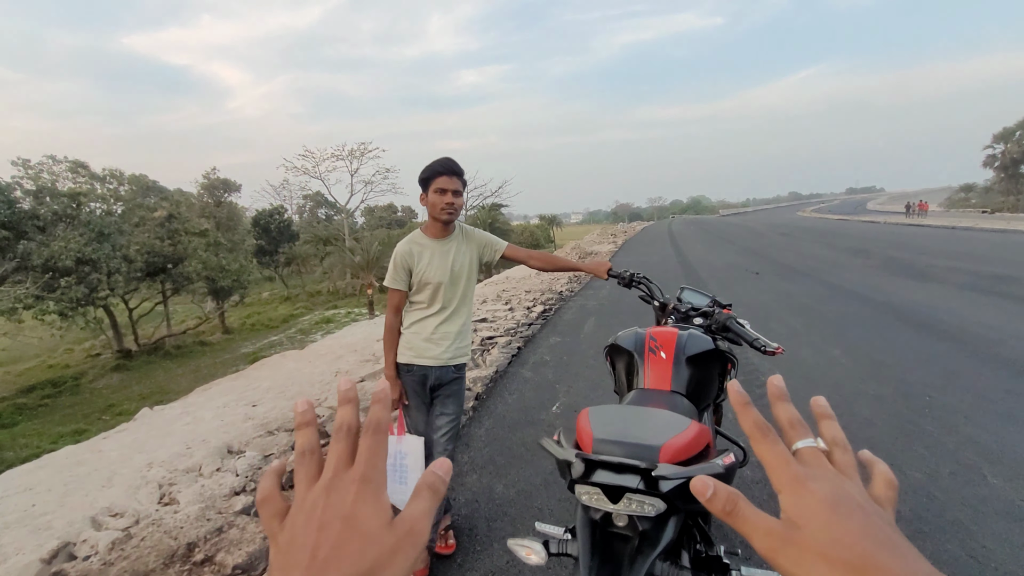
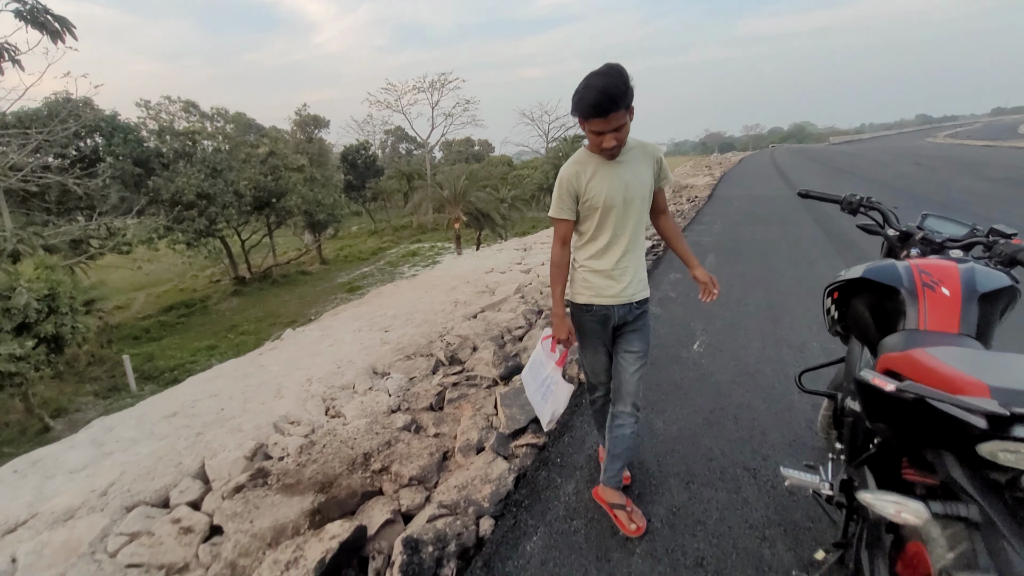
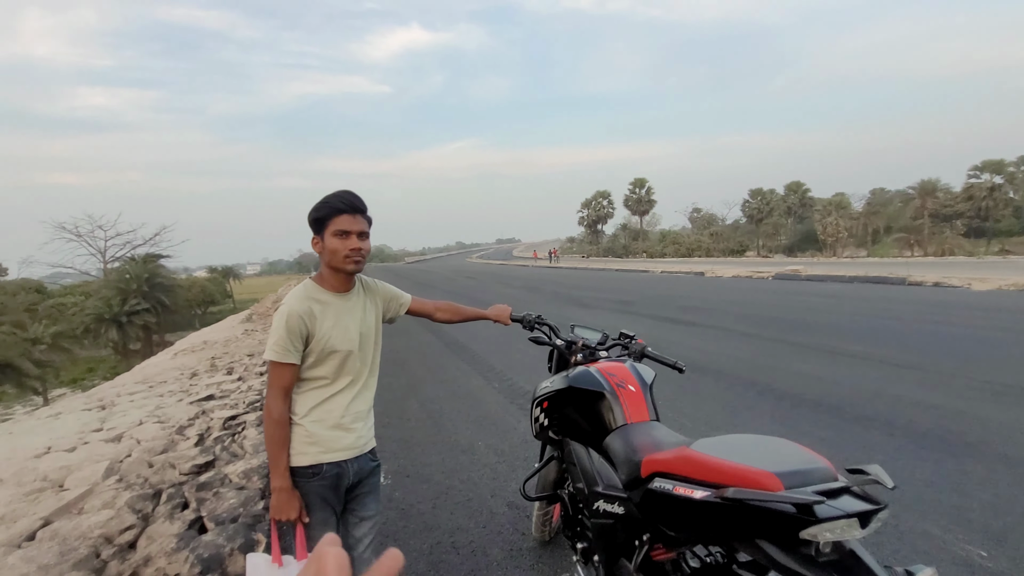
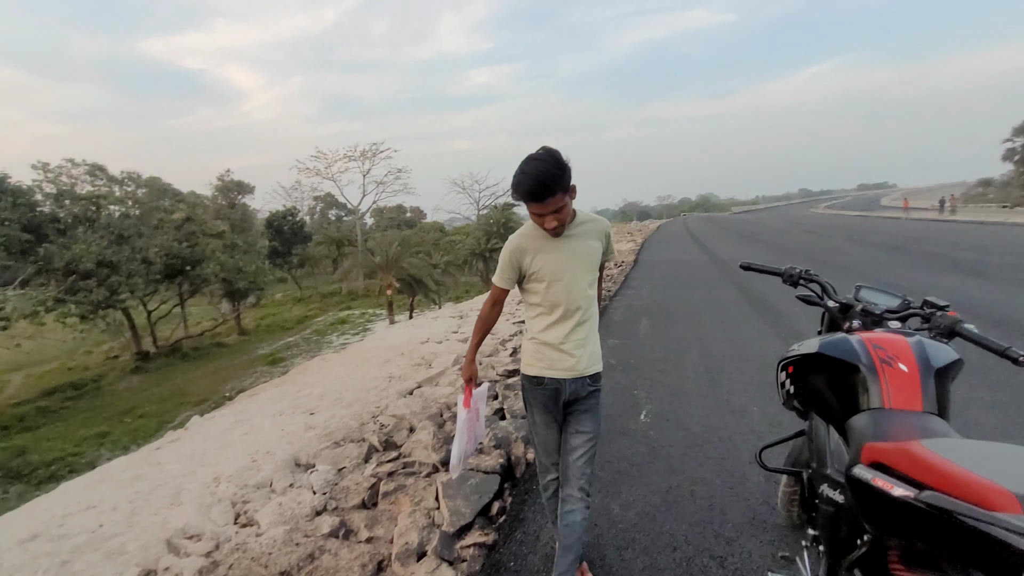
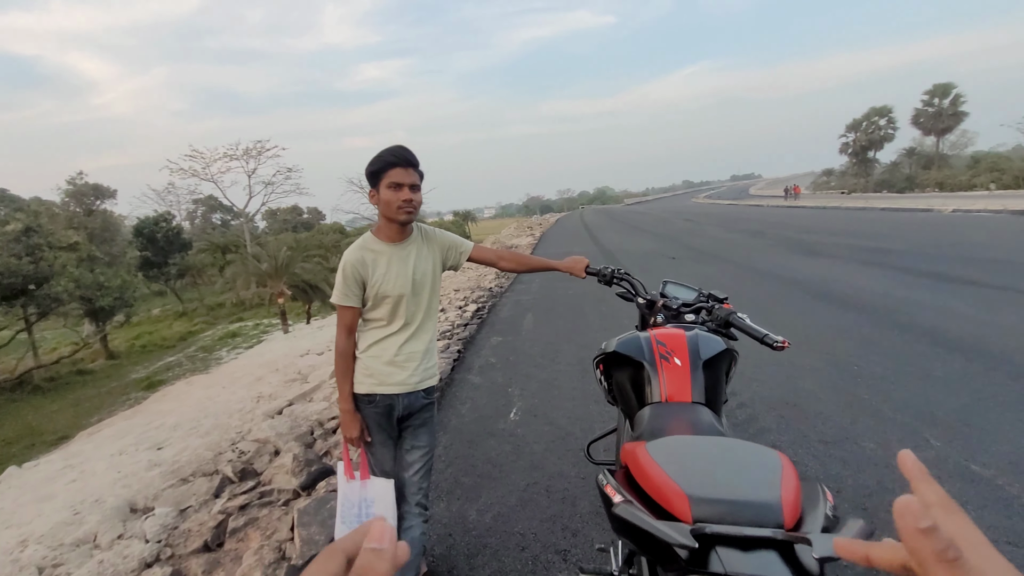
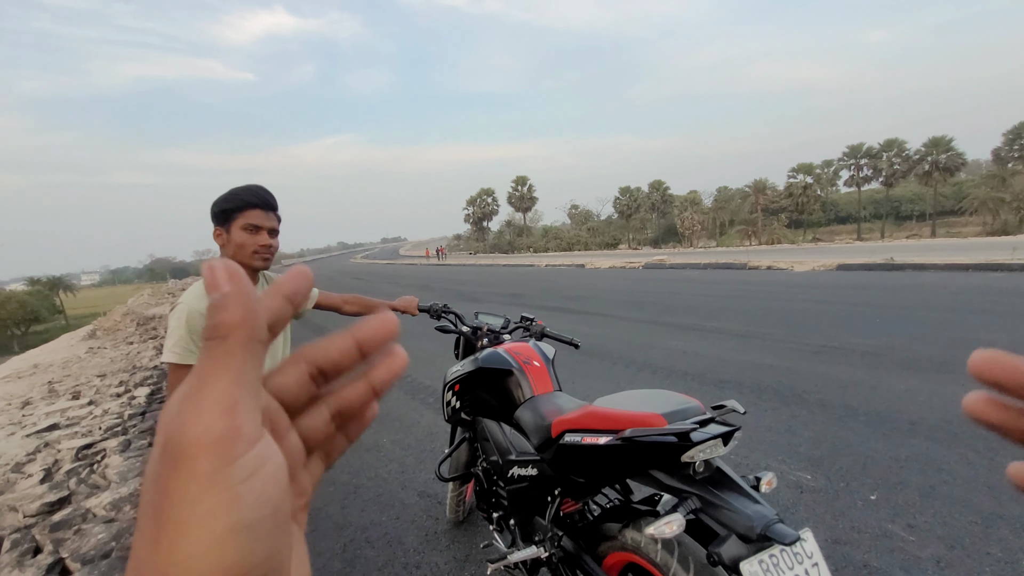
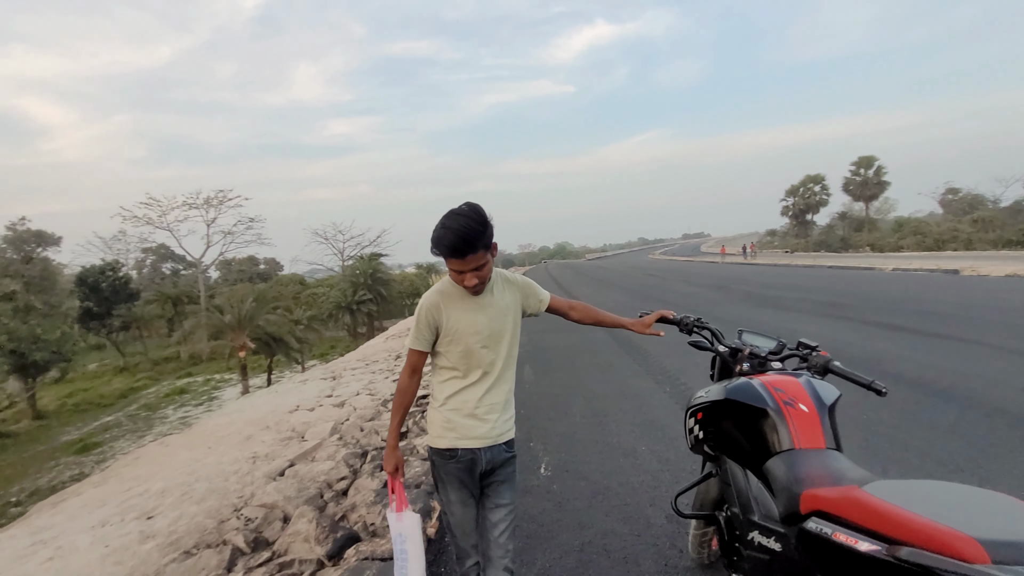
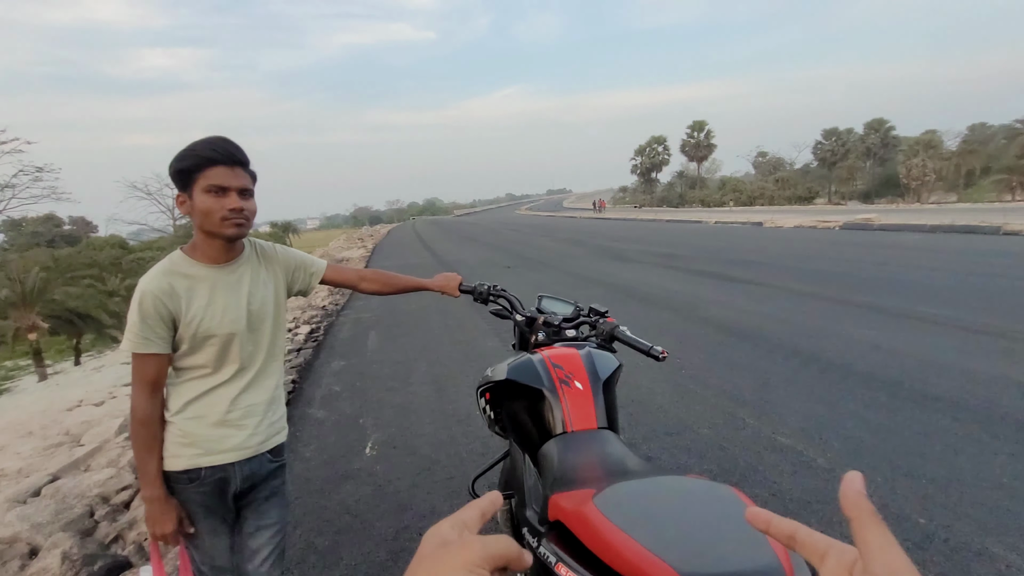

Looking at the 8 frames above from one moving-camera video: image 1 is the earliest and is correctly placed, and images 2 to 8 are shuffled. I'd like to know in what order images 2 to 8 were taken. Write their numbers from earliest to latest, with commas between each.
5, 8, 6, 3, 7, 4, 2
